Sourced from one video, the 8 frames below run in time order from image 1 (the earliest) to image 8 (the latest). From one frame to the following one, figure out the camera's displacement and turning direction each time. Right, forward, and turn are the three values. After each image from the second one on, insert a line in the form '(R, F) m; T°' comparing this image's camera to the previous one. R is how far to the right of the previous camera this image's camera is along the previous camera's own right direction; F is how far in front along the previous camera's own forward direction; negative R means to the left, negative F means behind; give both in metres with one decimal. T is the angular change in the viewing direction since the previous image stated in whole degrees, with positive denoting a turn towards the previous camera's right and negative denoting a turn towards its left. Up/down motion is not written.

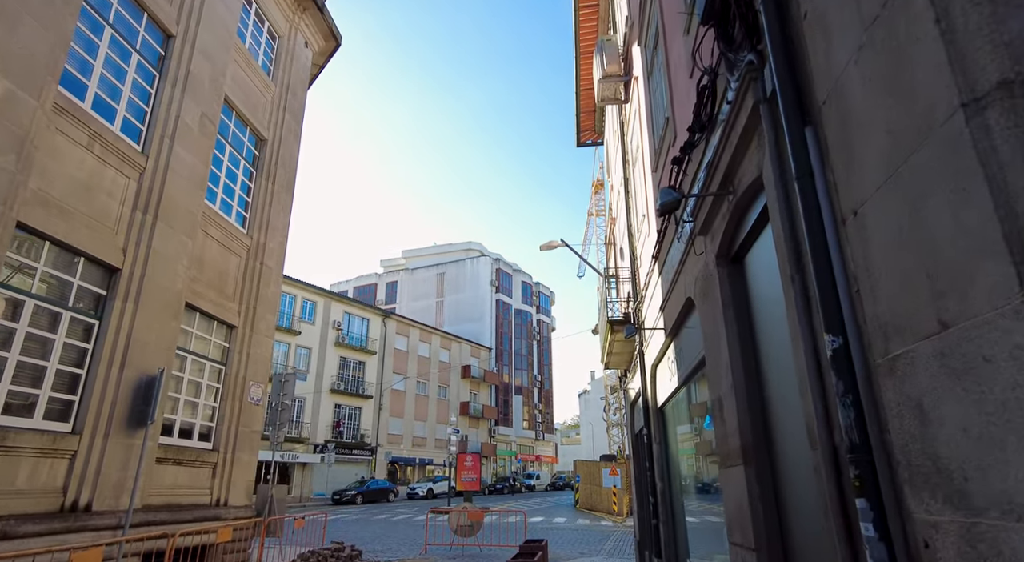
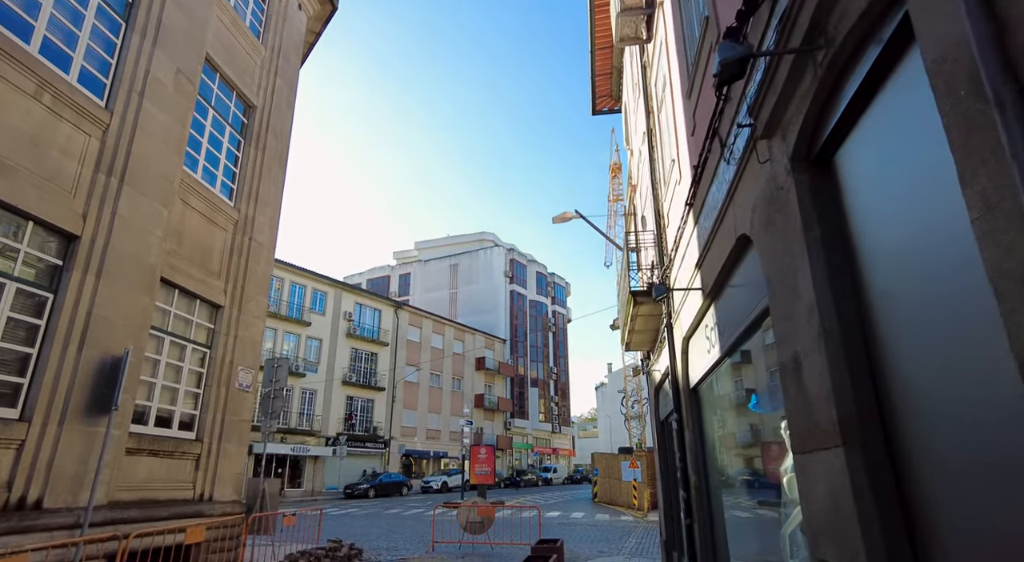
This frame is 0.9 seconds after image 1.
(+0.1, +1.0) m; -2°
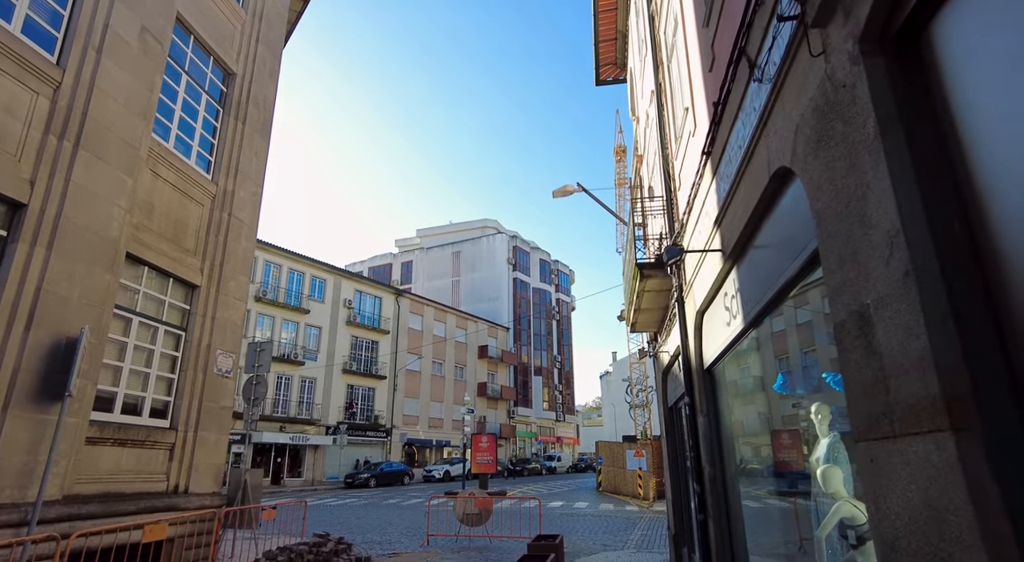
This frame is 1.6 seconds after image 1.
(+0.1, +0.7) m; 0°
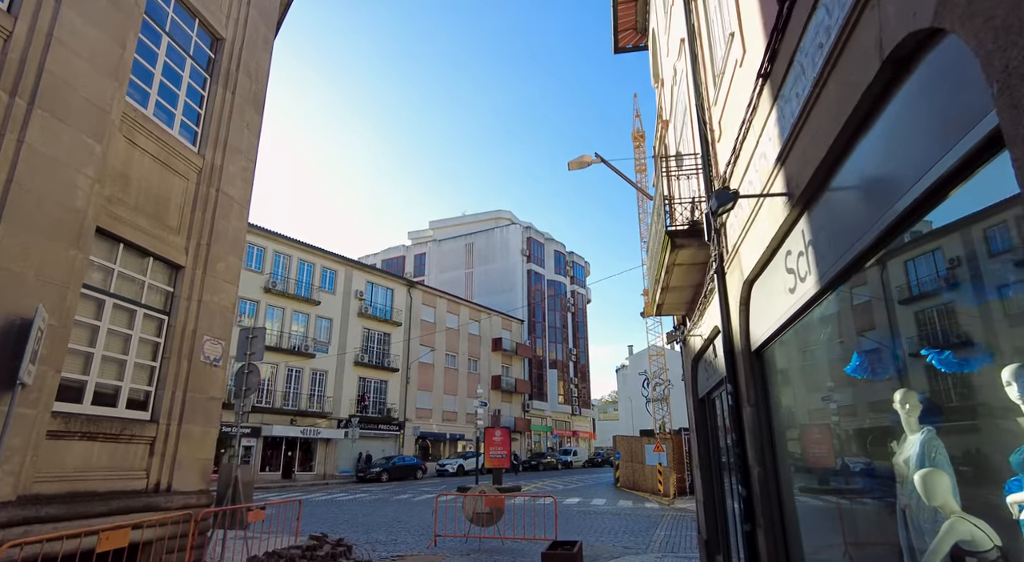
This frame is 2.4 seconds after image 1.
(0.0, +0.8) m; -2°
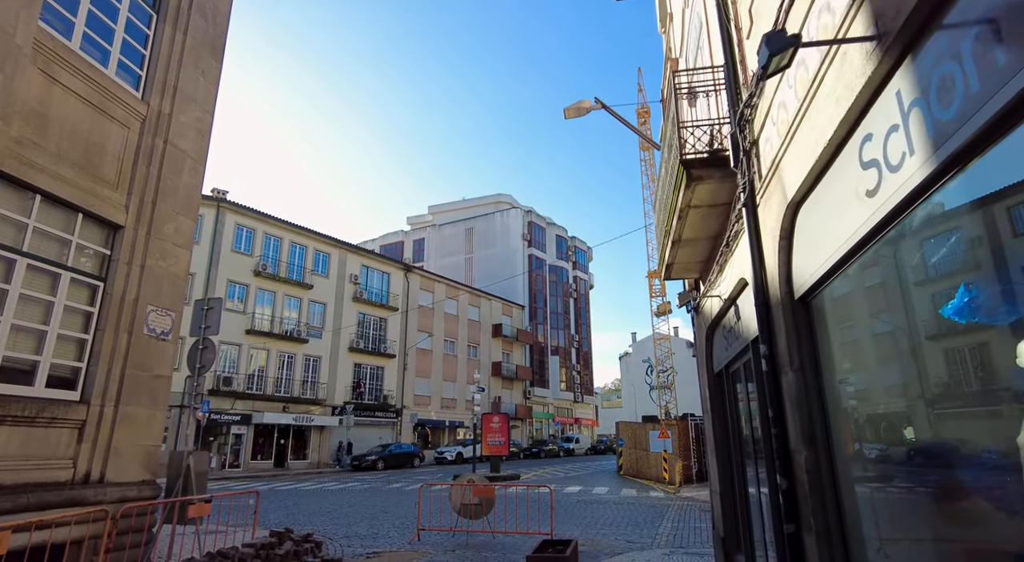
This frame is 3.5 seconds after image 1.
(+0.2, +1.0) m; 0°
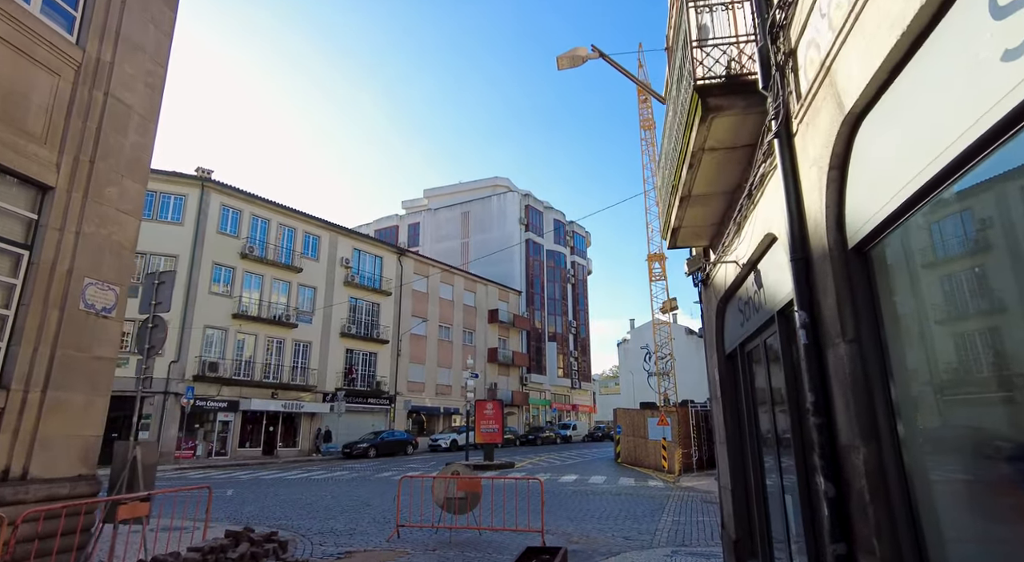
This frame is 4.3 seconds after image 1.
(+0.2, +0.8) m; 0°
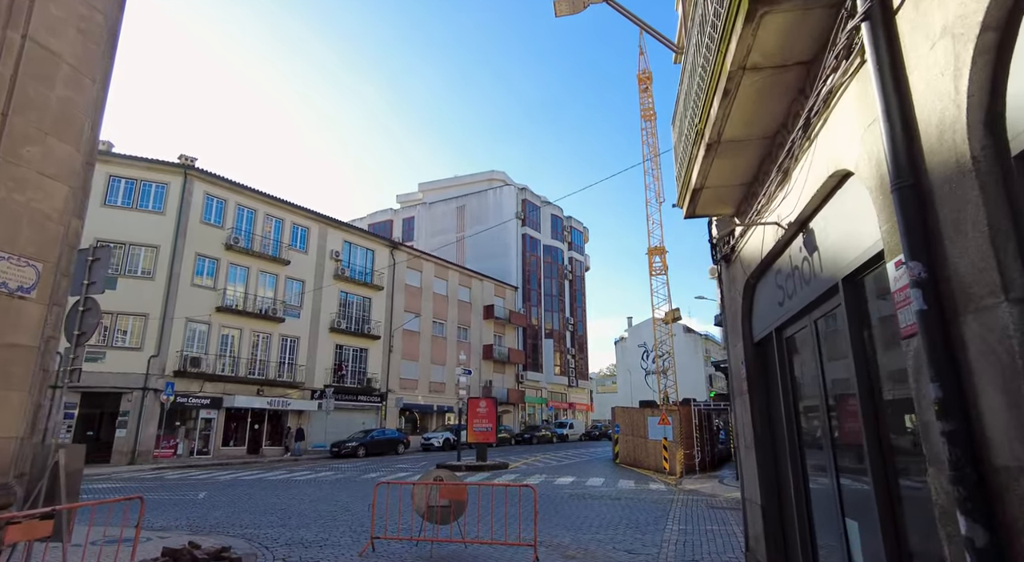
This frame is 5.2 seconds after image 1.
(+0.1, +1.0) m; 0°
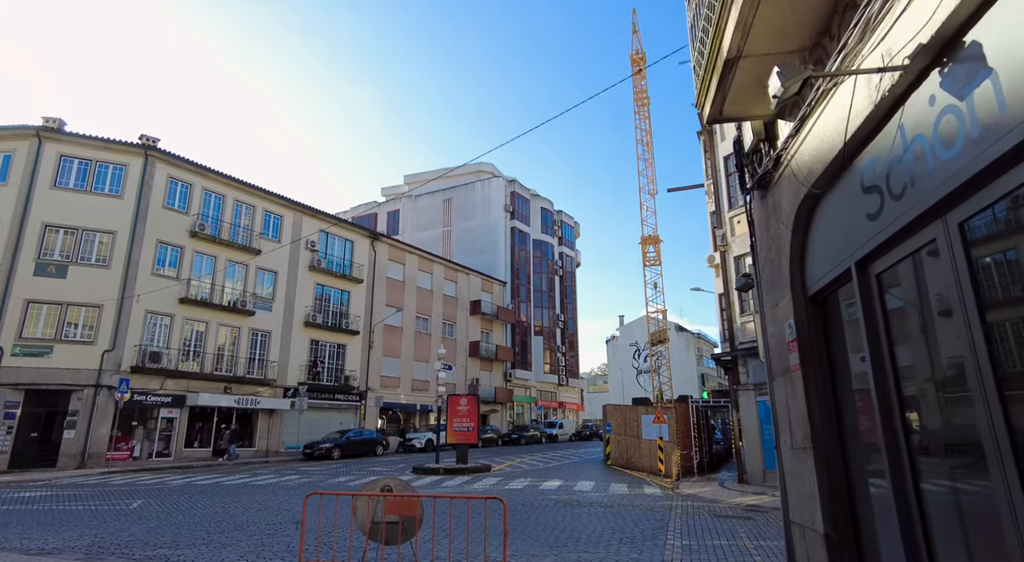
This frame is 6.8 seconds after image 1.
(+0.3, +1.5) m; +1°
